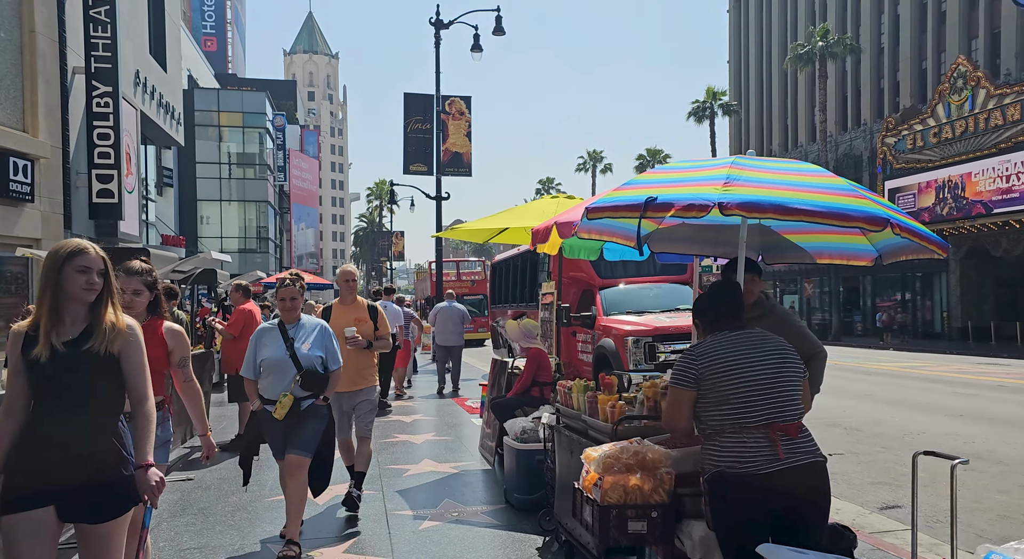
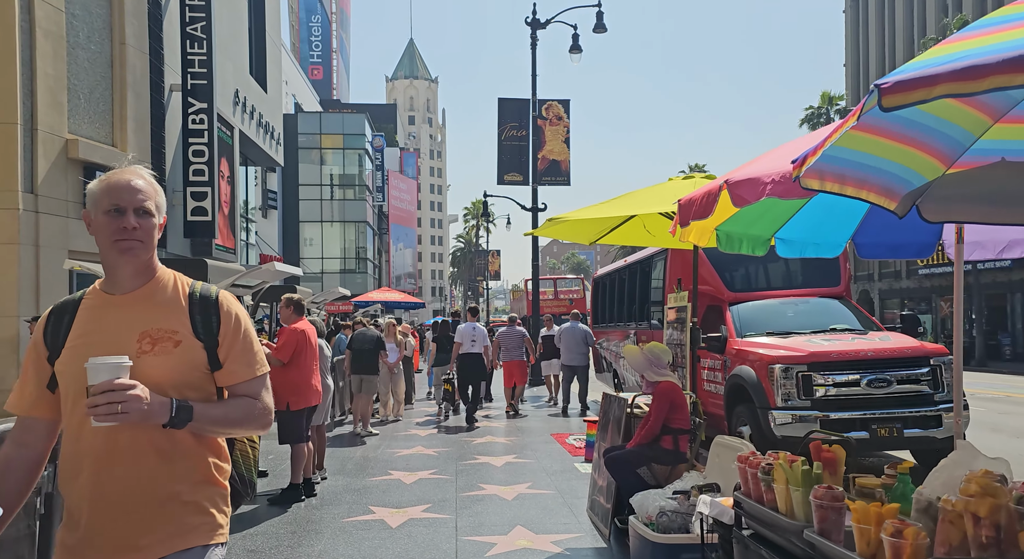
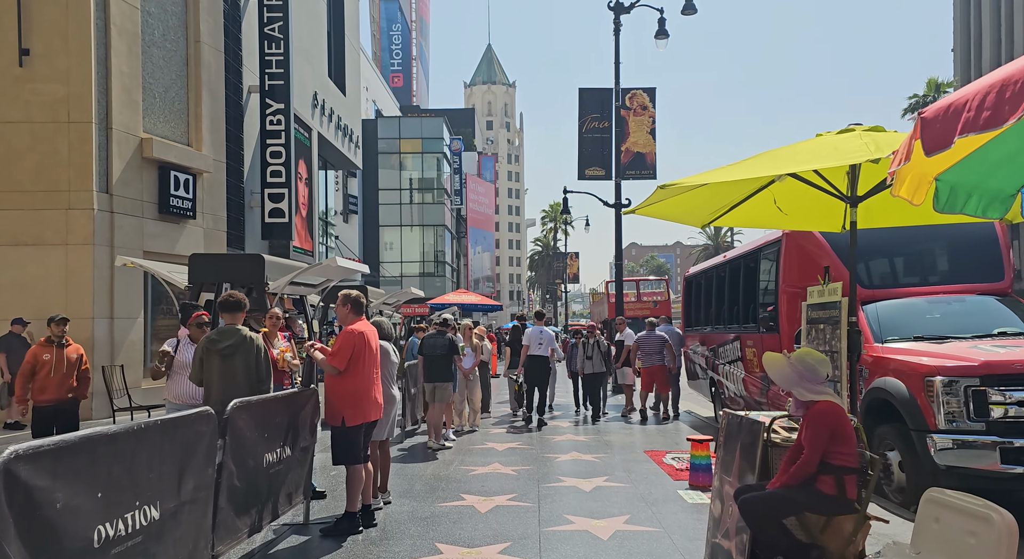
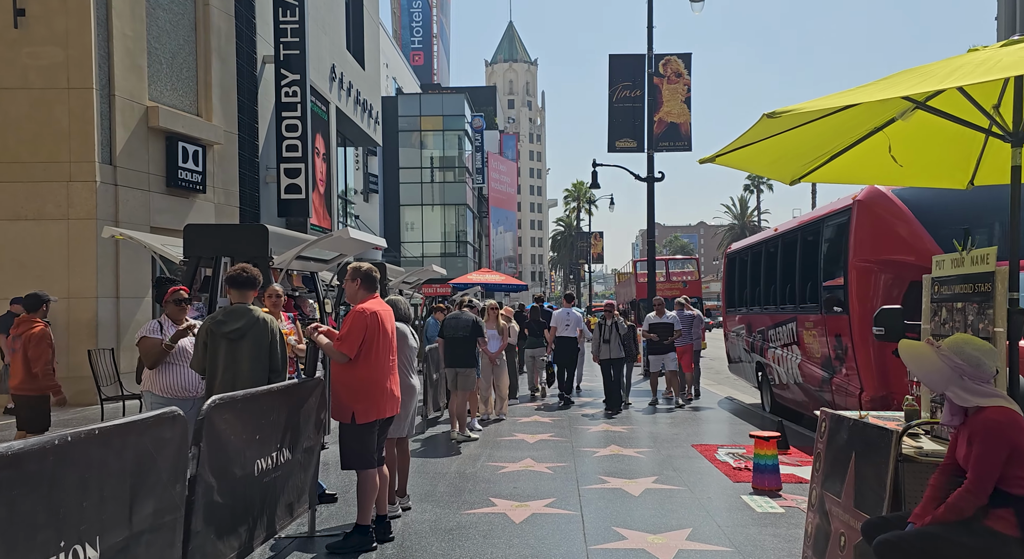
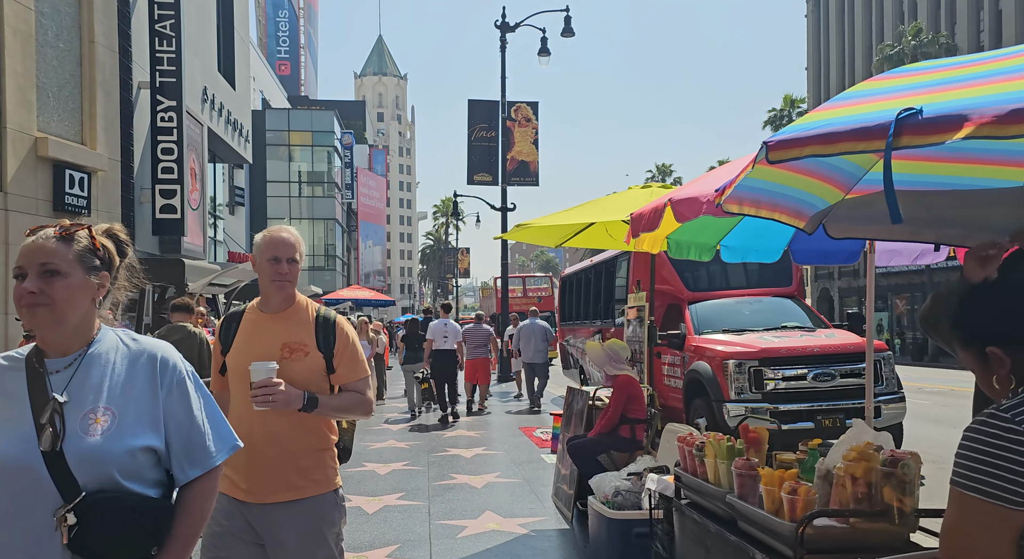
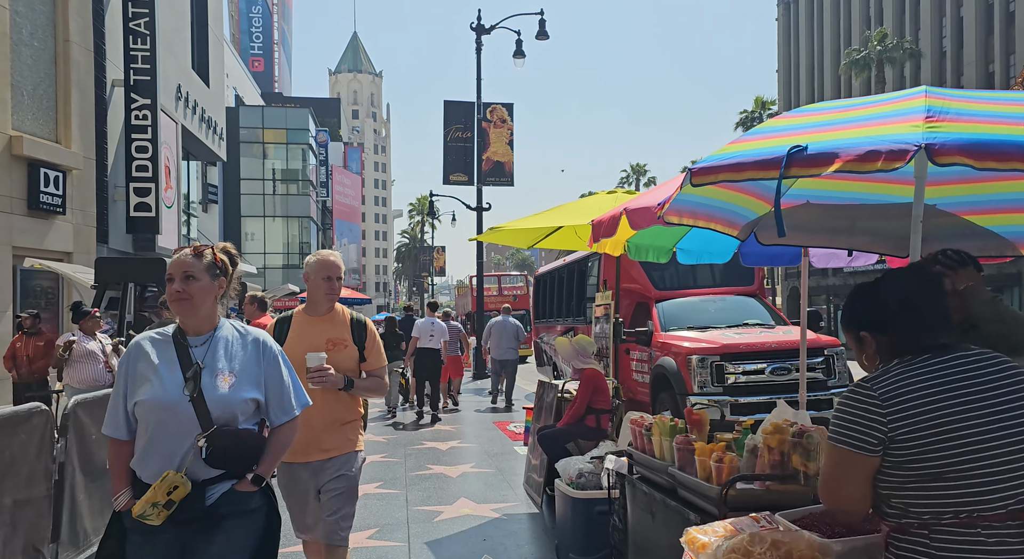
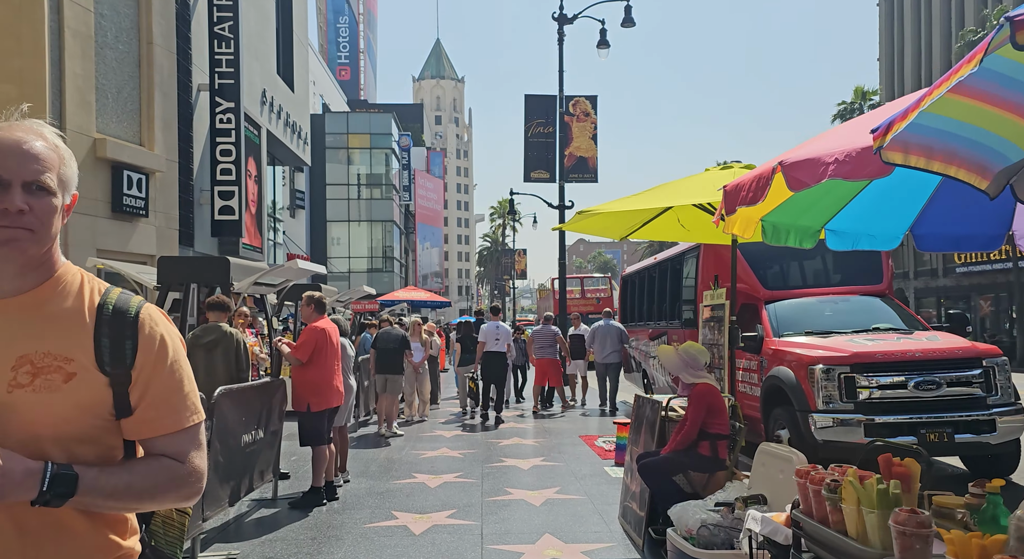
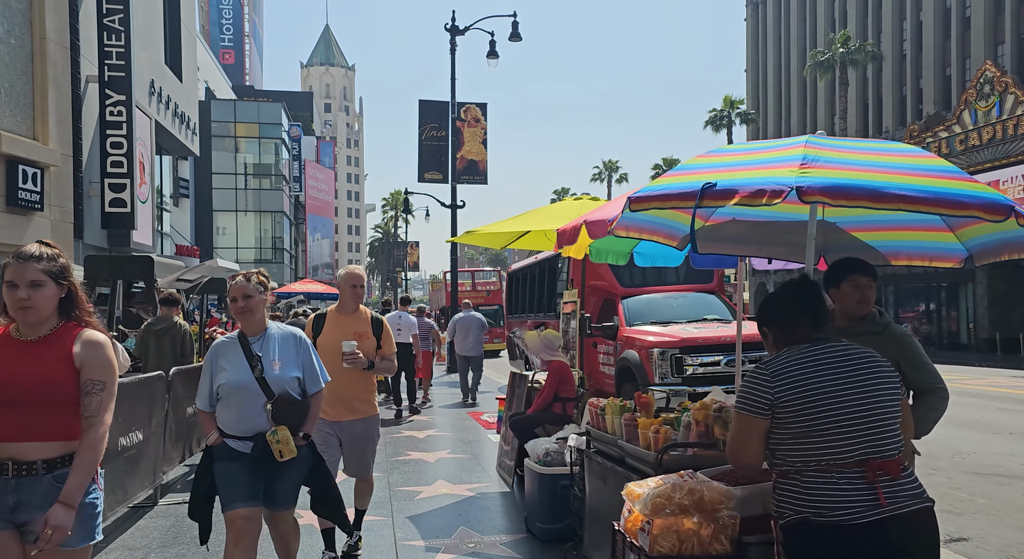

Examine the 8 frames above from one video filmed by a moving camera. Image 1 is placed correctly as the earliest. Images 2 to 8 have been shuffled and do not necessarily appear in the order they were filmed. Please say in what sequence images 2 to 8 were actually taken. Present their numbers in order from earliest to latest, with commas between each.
8, 6, 5, 2, 7, 3, 4
